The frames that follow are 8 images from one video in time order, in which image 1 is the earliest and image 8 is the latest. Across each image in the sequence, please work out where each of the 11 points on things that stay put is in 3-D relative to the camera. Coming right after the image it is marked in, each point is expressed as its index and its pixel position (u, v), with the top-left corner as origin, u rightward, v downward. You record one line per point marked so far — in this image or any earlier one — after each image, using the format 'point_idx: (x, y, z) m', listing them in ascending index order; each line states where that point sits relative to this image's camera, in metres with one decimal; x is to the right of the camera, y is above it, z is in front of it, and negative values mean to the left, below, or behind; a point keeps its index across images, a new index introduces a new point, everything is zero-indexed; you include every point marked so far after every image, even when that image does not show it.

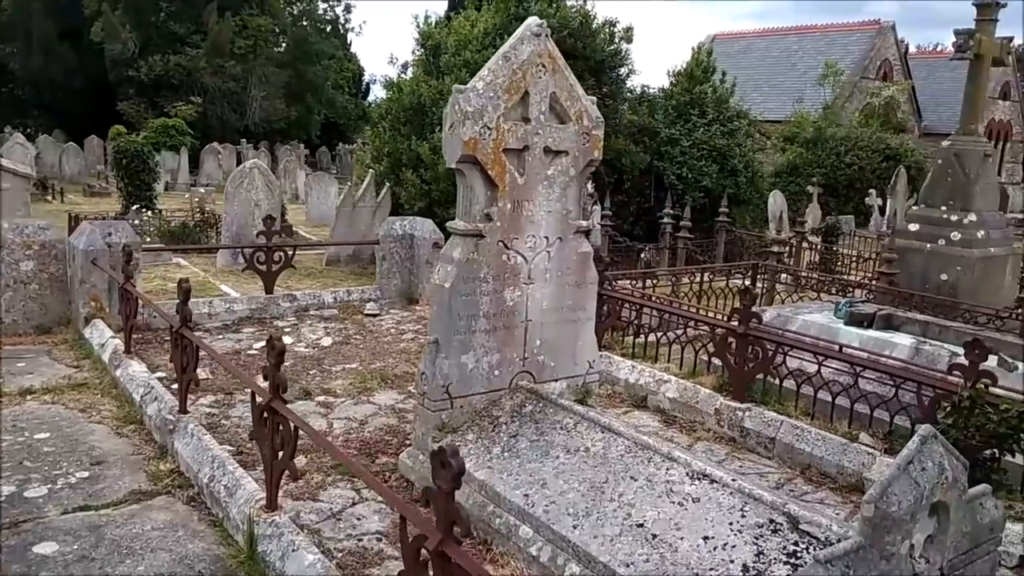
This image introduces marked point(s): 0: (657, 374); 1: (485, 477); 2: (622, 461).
0: (+1.2, -0.7, +6.6) m
1: (-0.1, -1.1, +4.4) m
2: (+0.6, -0.9, +4.3) m
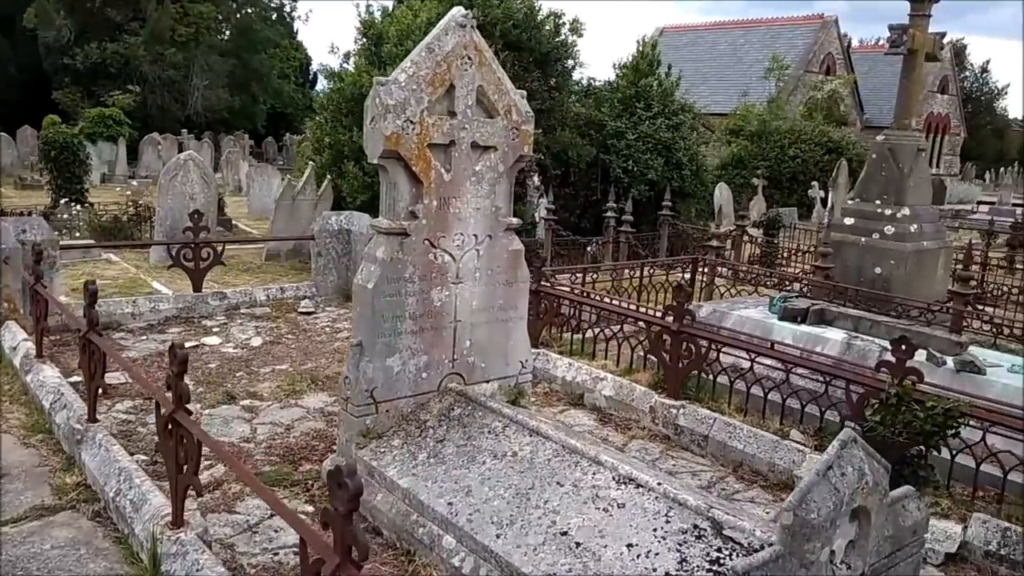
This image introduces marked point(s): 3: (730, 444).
0: (+0.7, -0.7, +6.5) m
1: (-0.6, -1.1, +4.3) m
2: (+0.2, -0.9, +4.1) m
3: (+1.5, -1.0, +5.4) m
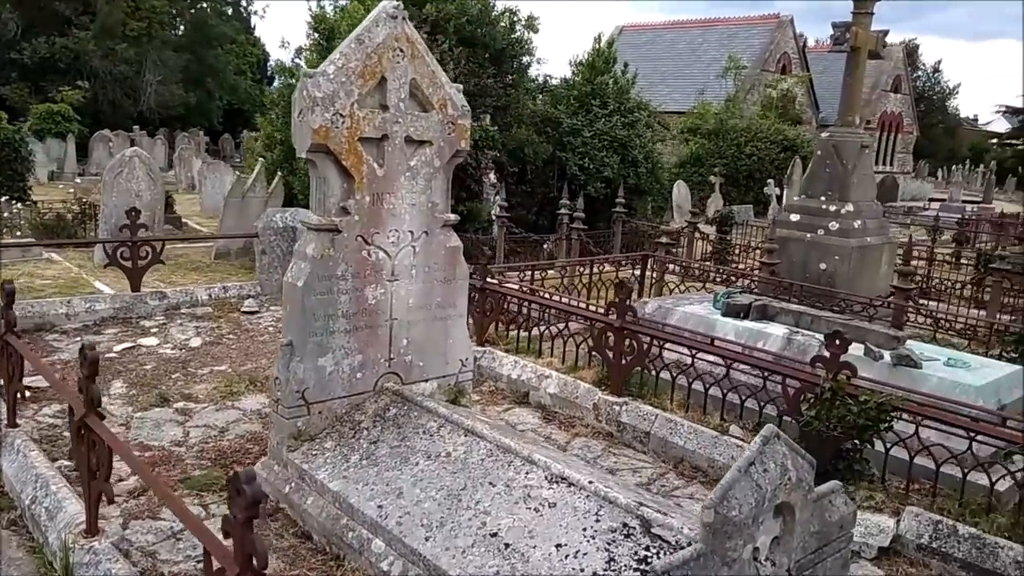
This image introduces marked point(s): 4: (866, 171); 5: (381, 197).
0: (+0.2, -0.7, +6.5) m
1: (-0.9, -1.0, +4.2) m
2: (-0.1, -0.9, +4.1) m
3: (+1.1, -1.0, +5.4) m
4: (+3.8, +1.2, +8.6) m
5: (-0.8, +0.5, +4.6) m
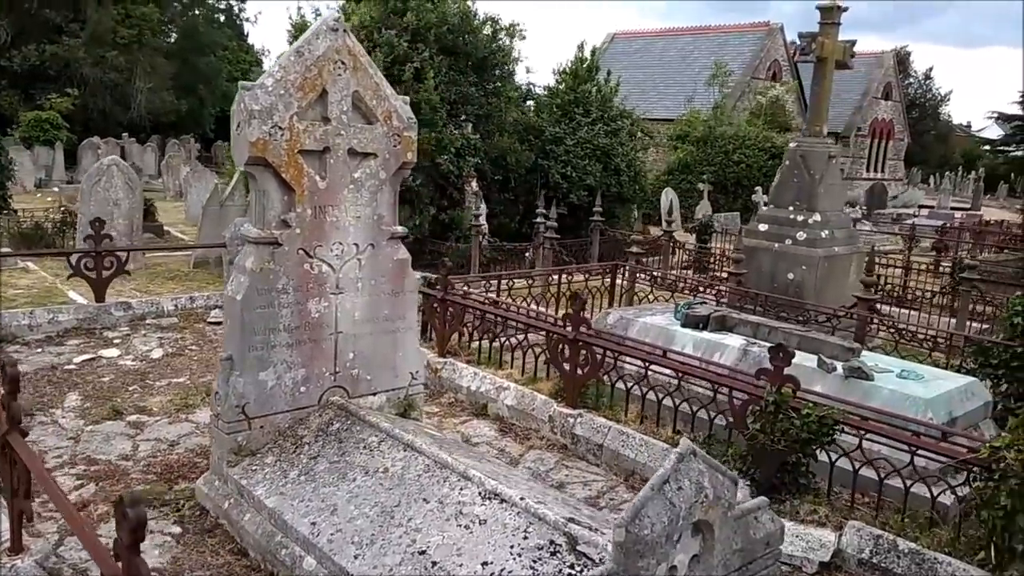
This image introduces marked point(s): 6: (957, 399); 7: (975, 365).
0: (-0.1, -0.7, +6.5) m
1: (-1.2, -1.1, +4.1) m
2: (-0.5, -1.0, +4.0) m
3: (+0.7, -1.1, +5.3) m
4: (+3.4, +1.1, +8.6) m
5: (-1.1, +0.5, +4.6) m
6: (+2.9, -0.7, +5.3) m
7: (+3.8, -0.6, +6.5) m
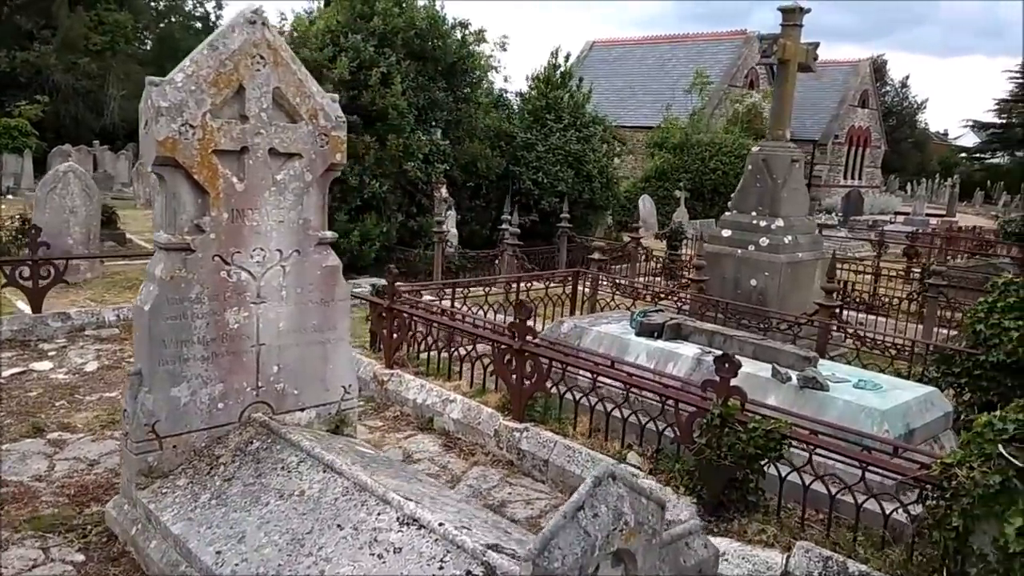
0: (-0.5, -0.8, +6.2) m
1: (-1.6, -1.2, +3.8) m
2: (-0.8, -1.0, +3.7) m
3: (+0.4, -1.2, +5.1) m
4: (+3.0, +1.1, +8.4) m
5: (-1.5, +0.4, +4.3) m
6: (+2.6, -0.8, +5.1) m
7: (+3.4, -0.7, +6.3) m
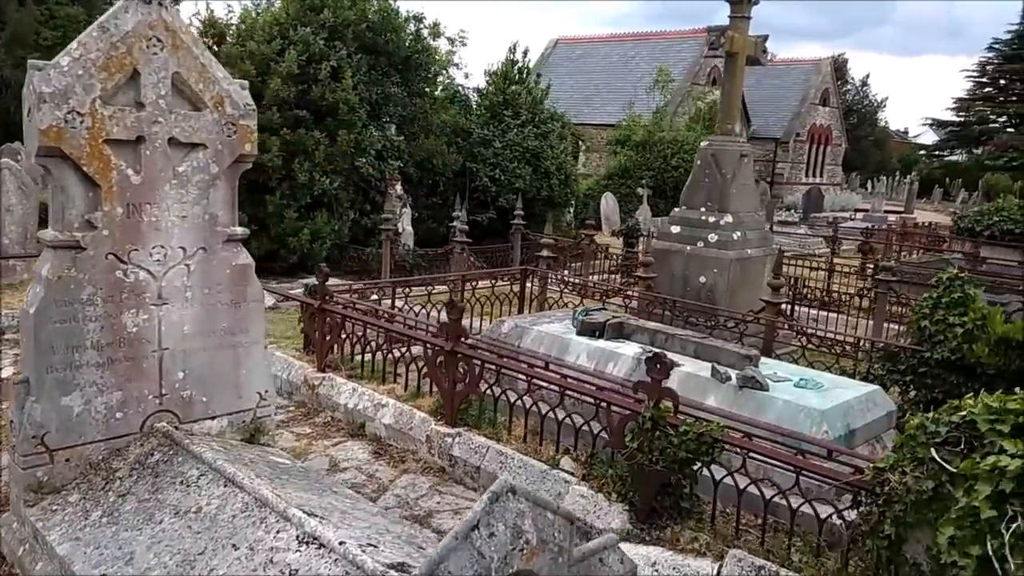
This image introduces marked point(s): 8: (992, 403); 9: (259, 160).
0: (-1.0, -0.8, +5.9) m
1: (-2.0, -1.2, +3.5) m
2: (-1.2, -1.0, +3.5) m
3: (-0.1, -1.1, +4.8) m
4: (+2.4, +1.1, +8.2) m
5: (-1.9, +0.4, +4.0) m
6: (+2.1, -0.7, +4.9) m
7: (+2.9, -0.6, +6.2) m
8: (+1.8, -0.4, +3.1) m
9: (-4.2, +2.1, +13.3) m
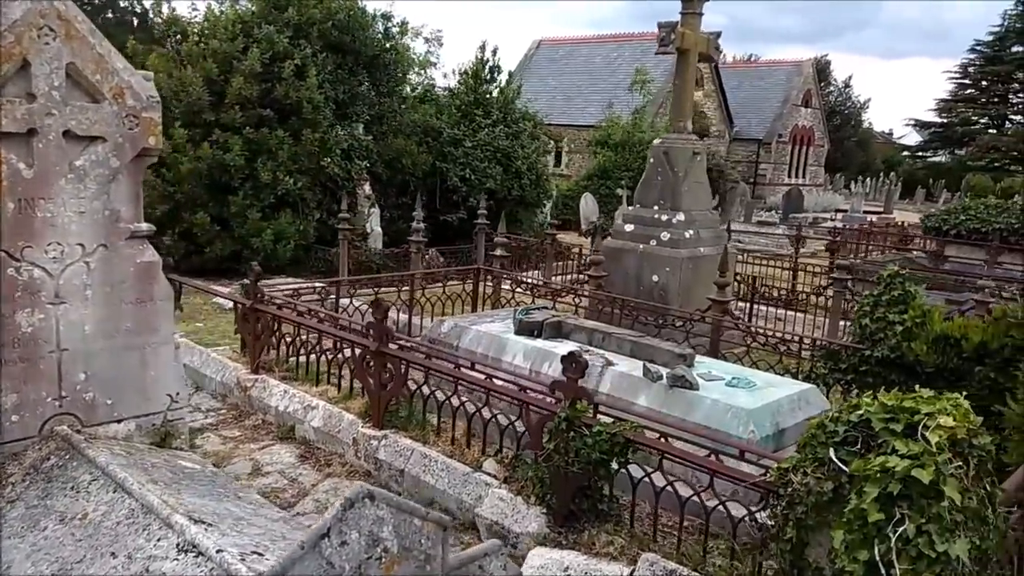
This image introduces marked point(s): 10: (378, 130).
0: (-1.5, -0.8, +5.8) m
1: (-2.4, -1.2, +3.4) m
2: (-1.7, -1.0, +3.3) m
3: (-0.5, -1.1, +4.7) m
4: (+1.9, +1.1, +8.1) m
5: (-2.3, +0.4, +3.9) m
6: (+1.7, -0.7, +4.8) m
7: (+2.4, -0.6, +6.1) m
8: (+1.4, -0.4, +3.0) m
9: (-4.8, +2.1, +13.1) m
10: (-2.6, +3.1, +15.7) m
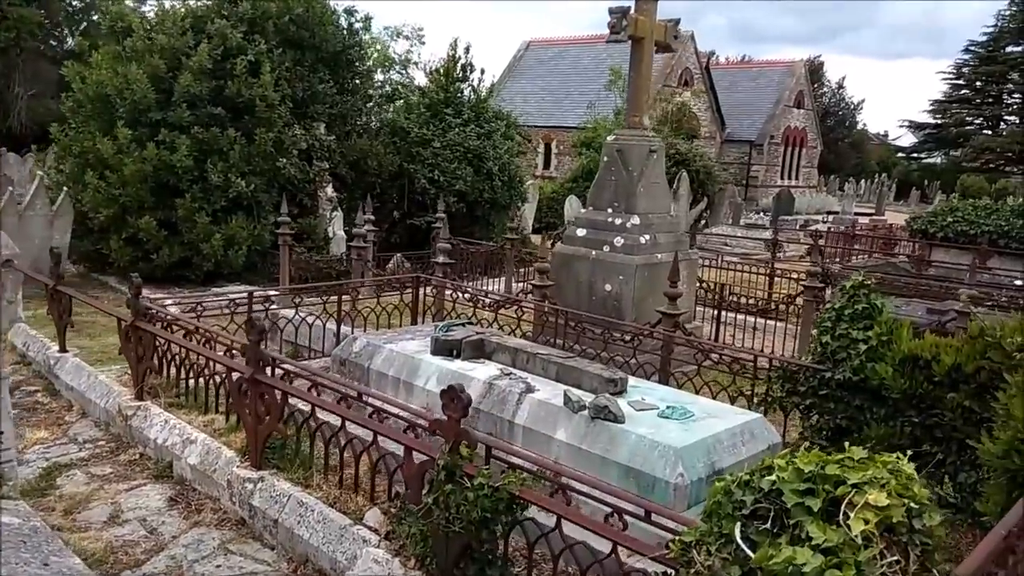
0: (-2.0, -0.9, +5.1) m
1: (-3.0, -1.3, +2.7) m
2: (-2.2, -1.1, +2.6) m
3: (-1.1, -1.2, +4.0) m
4: (+1.3, +1.0, +7.4) m
5: (-2.9, +0.3, +3.2) m
6: (+1.1, -0.8, +4.1) m
7: (+1.8, -0.7, +5.4) m
8: (+0.8, -0.5, +2.3) m
9: (-5.4, +2.0, +12.4) m
10: (-3.2, +3.0, +15.1) m
